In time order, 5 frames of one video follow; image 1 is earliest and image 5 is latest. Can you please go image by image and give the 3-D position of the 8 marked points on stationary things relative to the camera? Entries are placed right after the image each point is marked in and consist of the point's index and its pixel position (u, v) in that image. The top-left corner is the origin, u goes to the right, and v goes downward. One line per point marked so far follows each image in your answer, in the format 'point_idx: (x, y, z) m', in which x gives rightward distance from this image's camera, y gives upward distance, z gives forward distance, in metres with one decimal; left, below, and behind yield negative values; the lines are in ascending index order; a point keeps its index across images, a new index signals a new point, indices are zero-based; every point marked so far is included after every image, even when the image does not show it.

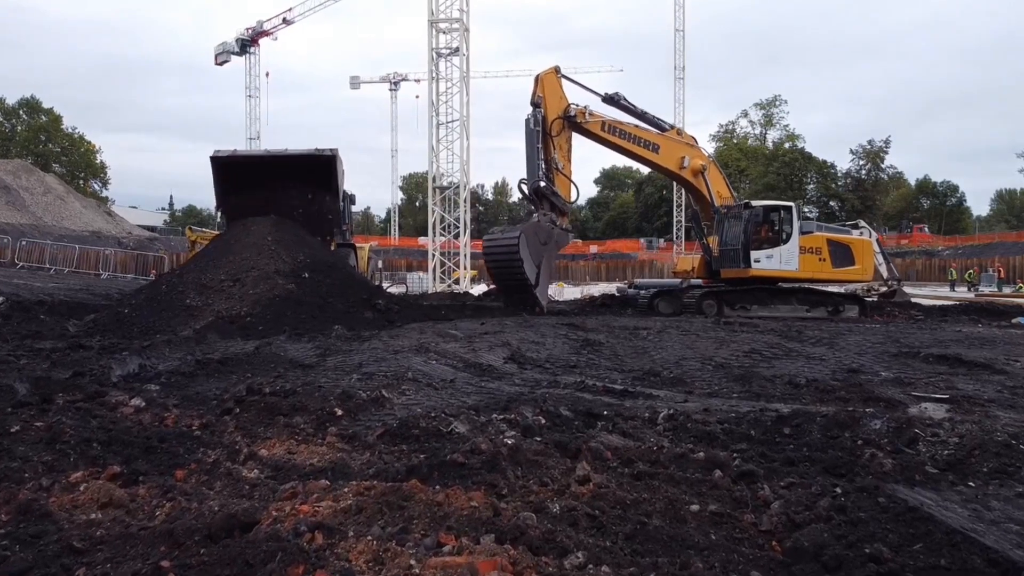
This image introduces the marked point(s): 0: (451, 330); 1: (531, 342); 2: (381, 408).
0: (-0.7, -0.5, +9.9) m
1: (+0.2, -0.5, +8.3) m
2: (-0.7, -0.7, +5.2) m
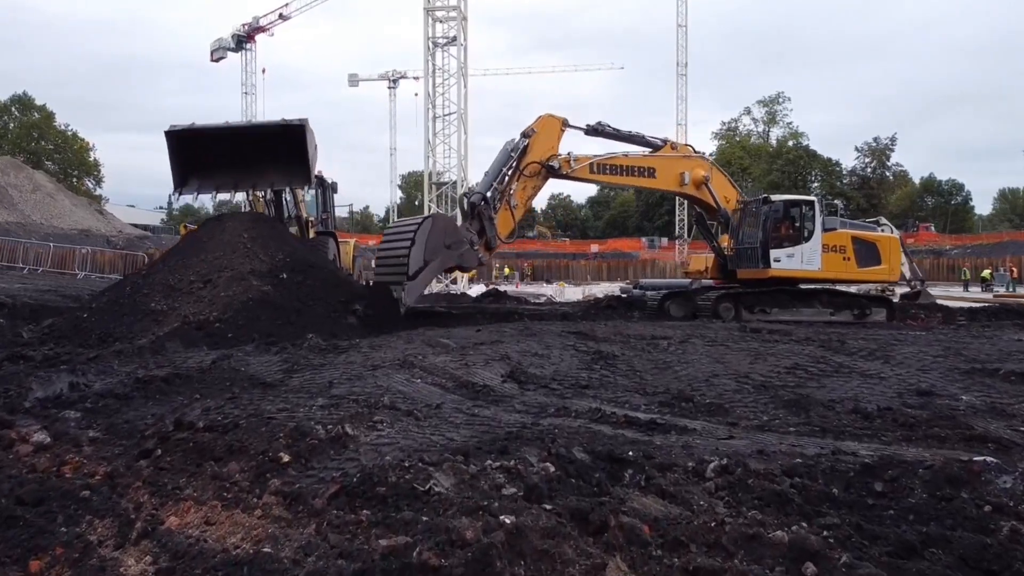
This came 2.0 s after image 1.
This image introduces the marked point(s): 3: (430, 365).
0: (-0.7, -0.5, +8.7) m
1: (+0.2, -0.5, +7.1) m
2: (-0.7, -0.7, +4.1) m
3: (-0.6, -0.6, +6.8) m
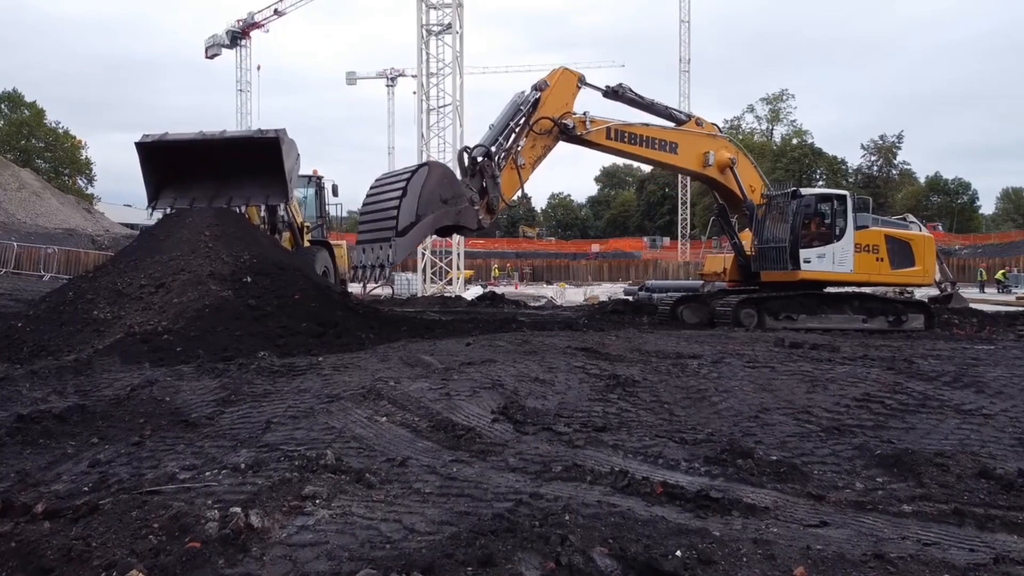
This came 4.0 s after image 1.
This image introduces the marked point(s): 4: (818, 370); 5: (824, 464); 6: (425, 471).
0: (-0.7, -0.5, +7.2) m
1: (+0.1, -0.6, +5.7) m
2: (-0.8, -0.8, +2.6) m
3: (-0.6, -0.6, +5.4) m
4: (+2.0, -0.5, +6.1) m
5: (+1.3, -0.7, +3.8) m
6: (-0.4, -0.8, +3.8) m
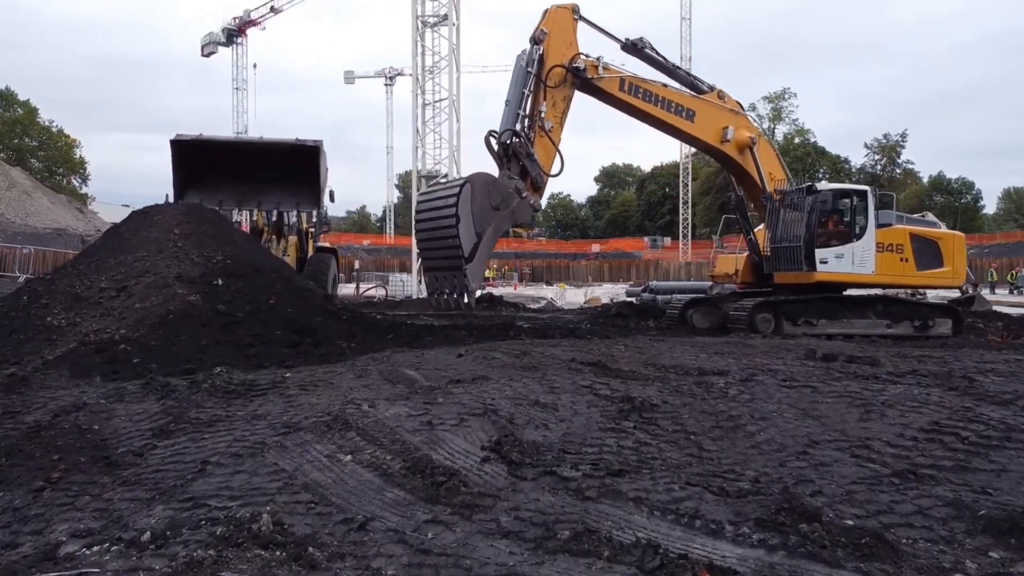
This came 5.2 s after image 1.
0: (-0.7, -0.6, +6.3) m
1: (+0.1, -0.6, +4.8) m
2: (-0.8, -0.8, +1.7) m
3: (-0.7, -0.7, +4.5) m
4: (+2.0, -0.6, +5.2) m
5: (+1.3, -0.8, +2.9) m
6: (-0.4, -0.8, +2.9) m
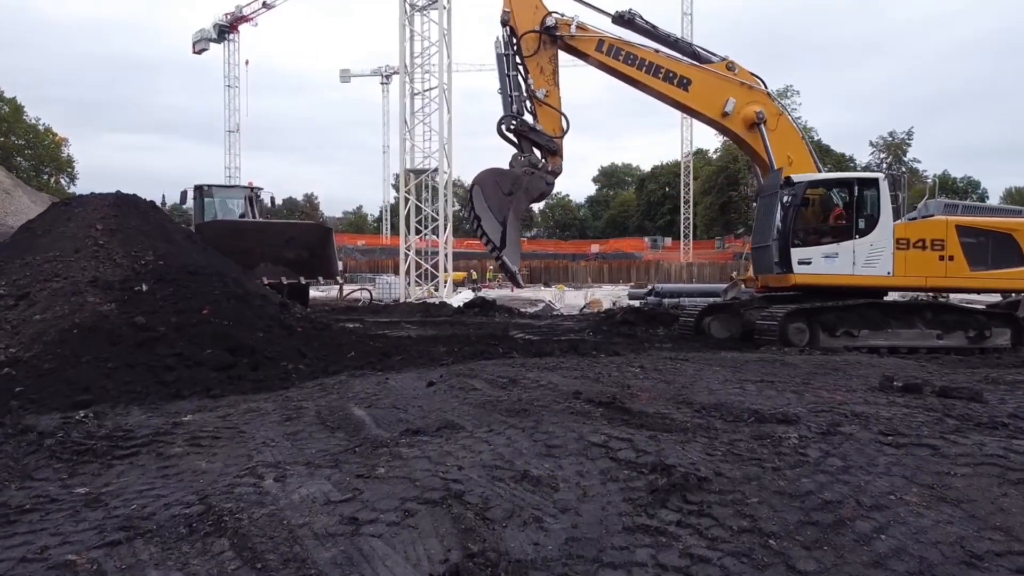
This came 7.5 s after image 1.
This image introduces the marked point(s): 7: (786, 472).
0: (-0.8, -0.6, +4.7) m
1: (0.0, -0.7, +3.1) m
2: (-0.9, -0.9, +0.1) m
3: (-0.7, -0.7, +2.8) m
4: (+1.9, -0.6, +3.6) m
5: (+1.2, -0.8, +1.3) m
6: (-0.5, -0.8, +1.3) m
7: (+1.0, -0.7, +3.3) m
